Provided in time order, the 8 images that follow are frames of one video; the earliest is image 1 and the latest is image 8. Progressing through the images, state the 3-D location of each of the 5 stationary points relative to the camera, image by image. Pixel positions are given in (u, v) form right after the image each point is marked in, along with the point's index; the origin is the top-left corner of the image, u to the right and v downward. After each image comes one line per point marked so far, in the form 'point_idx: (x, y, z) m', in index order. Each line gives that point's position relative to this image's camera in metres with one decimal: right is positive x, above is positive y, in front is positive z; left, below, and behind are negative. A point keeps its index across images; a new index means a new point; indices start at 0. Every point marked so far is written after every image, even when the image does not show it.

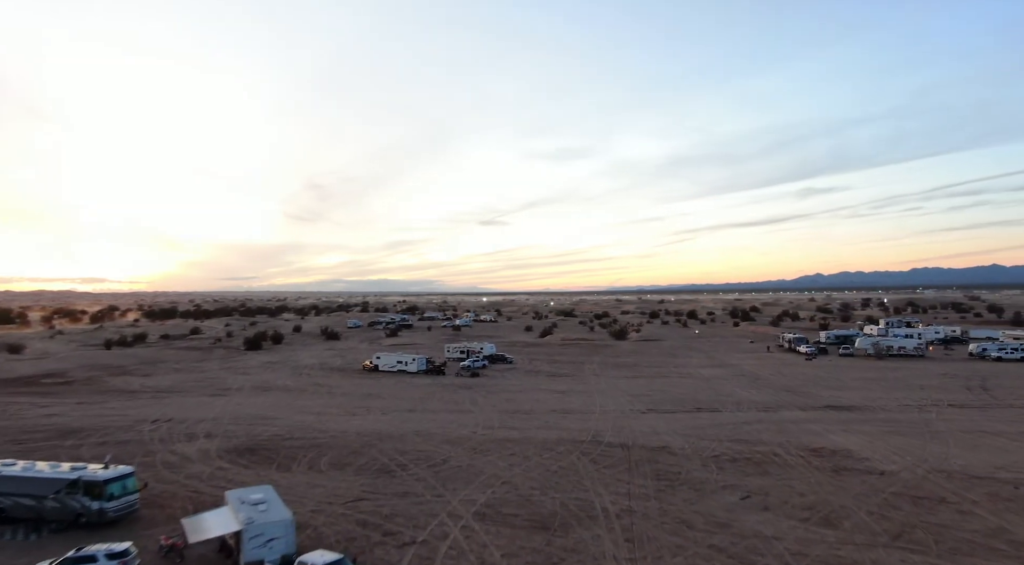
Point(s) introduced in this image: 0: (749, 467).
0: (+7.1, -5.5, +19.8) m
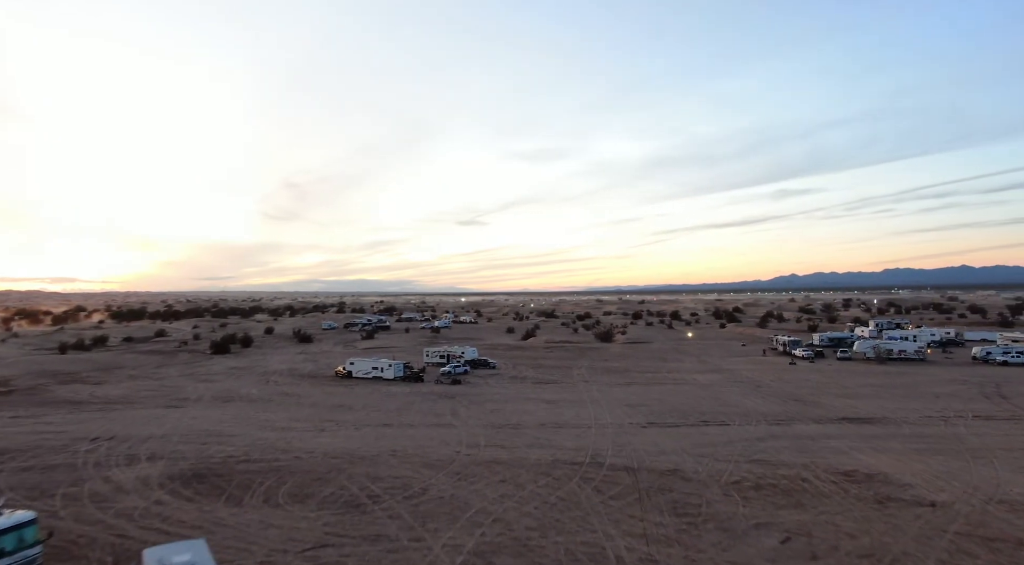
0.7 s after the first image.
0: (+6.9, -5.5, +17.1) m
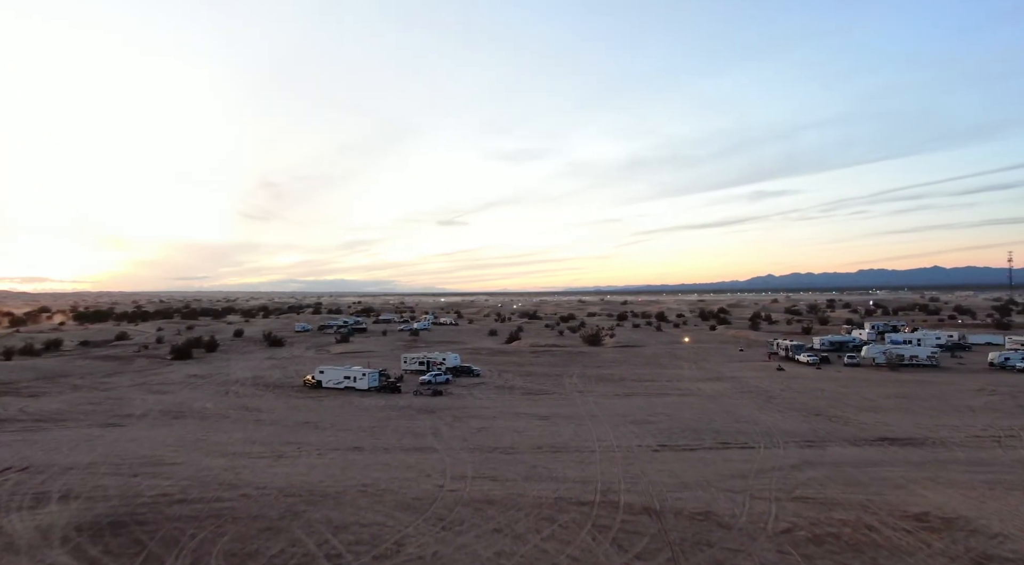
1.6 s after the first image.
0: (+6.9, -5.6, +13.5) m
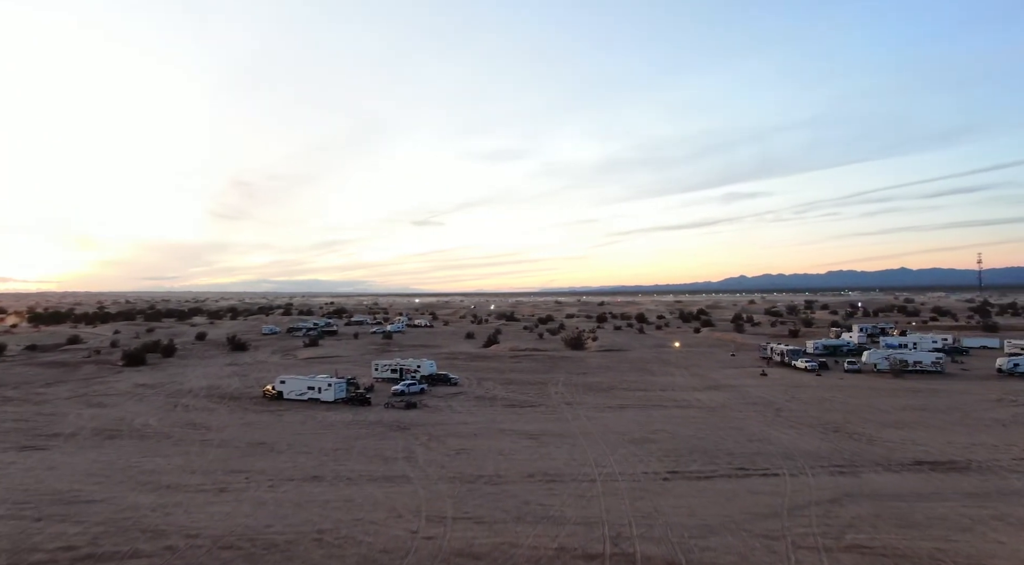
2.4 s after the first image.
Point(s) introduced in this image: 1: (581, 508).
0: (+6.8, -5.6, +10.4) m
1: (+1.8, -5.9, +17.5) m
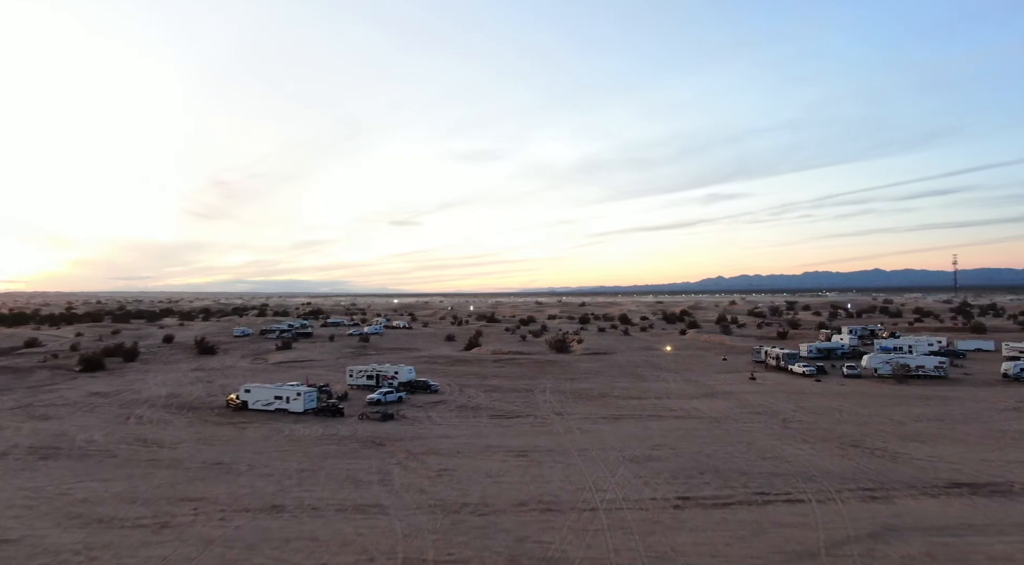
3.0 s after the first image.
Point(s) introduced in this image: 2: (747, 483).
0: (+6.9, -5.6, +8.0) m
1: (+1.6, -5.9, +14.9) m
2: (+6.9, -5.8, +19.4) m
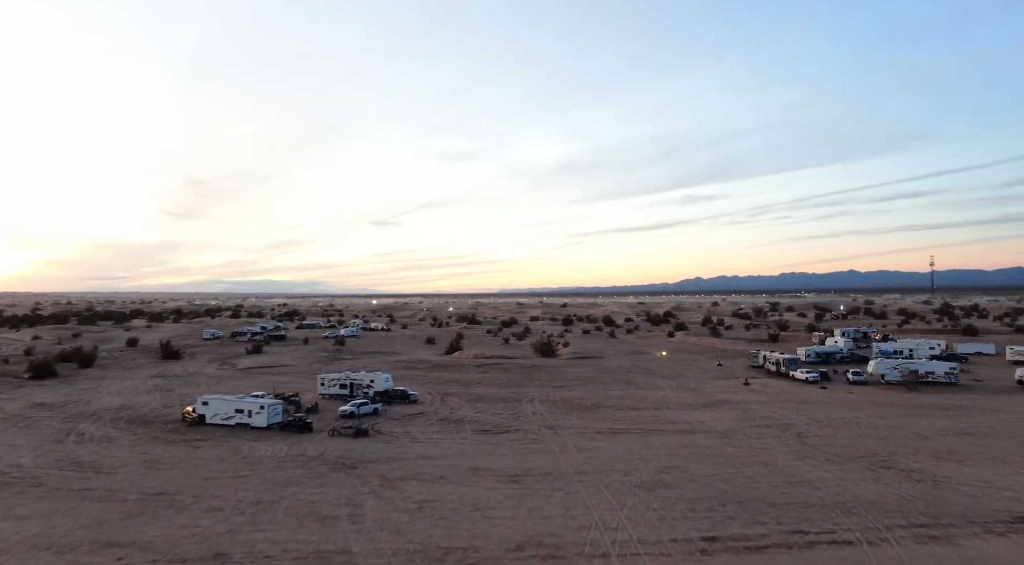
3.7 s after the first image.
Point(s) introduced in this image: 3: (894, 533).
0: (+7.0, -5.6, +5.3) m
1: (+1.6, -5.9, +12.0) m
2: (+6.7, -5.9, +16.7) m
3: (+8.8, -5.8, +15.4) m
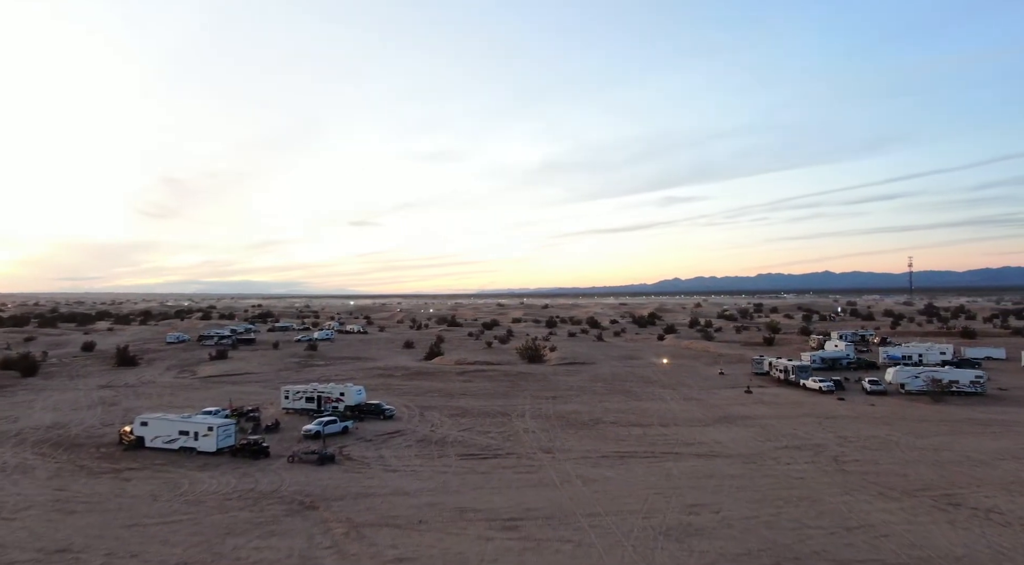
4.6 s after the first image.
0: (+7.4, -5.6, +1.7) m
1: (+1.8, -5.9, +8.2) m
2: (+6.7, -5.9, +13.1) m
3: (+8.8, -5.8, +11.8) m
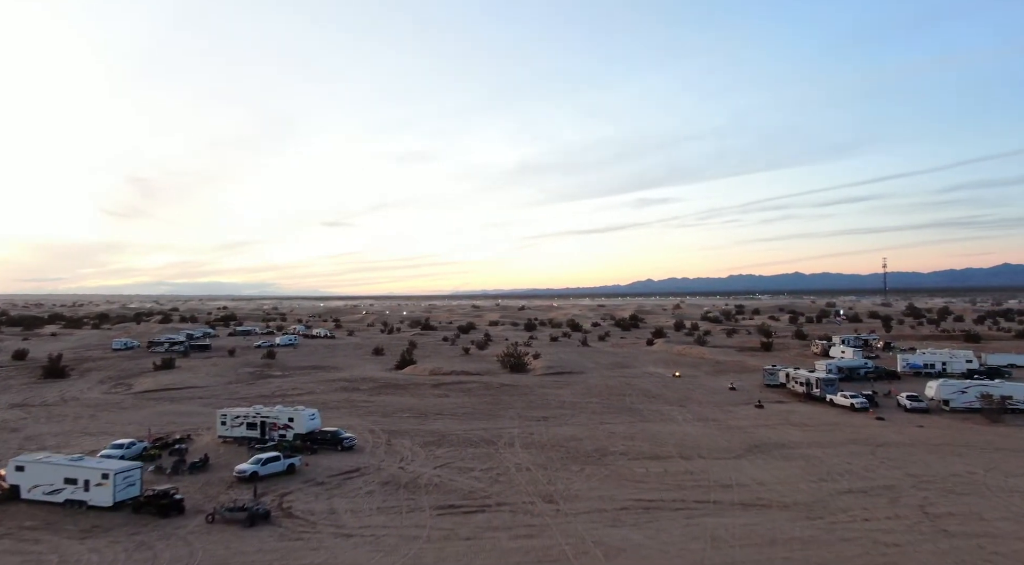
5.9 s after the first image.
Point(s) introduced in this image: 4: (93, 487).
0: (+8.1, -5.6, -3.6) m
1: (+2.2, -5.9, +2.8) m
2: (+6.9, -5.9, +7.8) m
3: (+9.1, -5.8, +6.6) m
4: (-11.9, -5.7, +19.0) m
